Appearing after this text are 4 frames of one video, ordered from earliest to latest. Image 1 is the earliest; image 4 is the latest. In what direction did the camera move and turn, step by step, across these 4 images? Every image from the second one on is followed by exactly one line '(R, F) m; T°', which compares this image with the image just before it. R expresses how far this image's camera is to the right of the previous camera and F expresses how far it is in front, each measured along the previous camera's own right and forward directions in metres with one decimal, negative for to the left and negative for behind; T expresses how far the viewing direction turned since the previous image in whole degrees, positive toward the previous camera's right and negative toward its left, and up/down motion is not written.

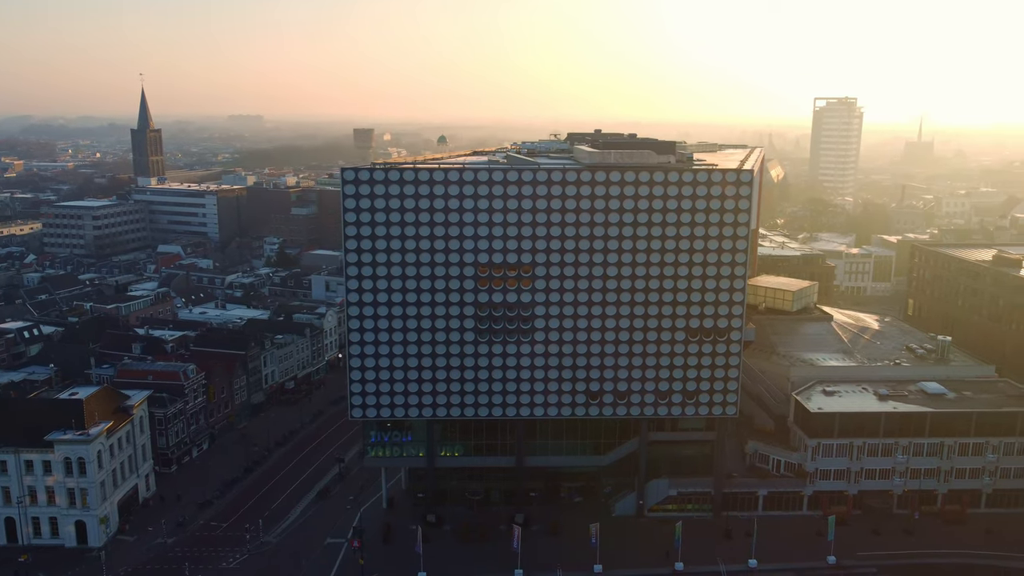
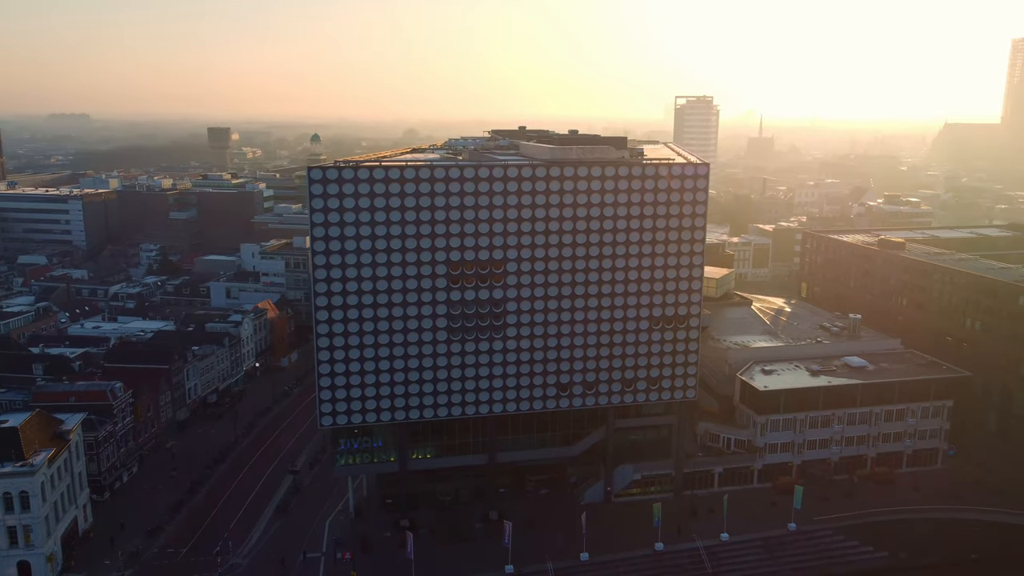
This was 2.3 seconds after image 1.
(-6.6, +0.6) m; +10°
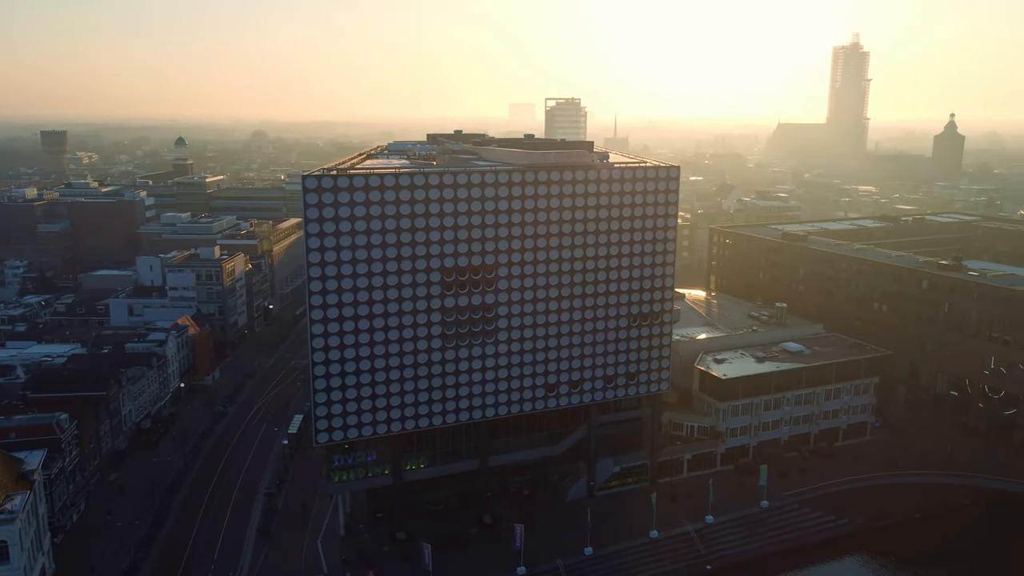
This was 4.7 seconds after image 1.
(-8.0, +0.4) m; +11°
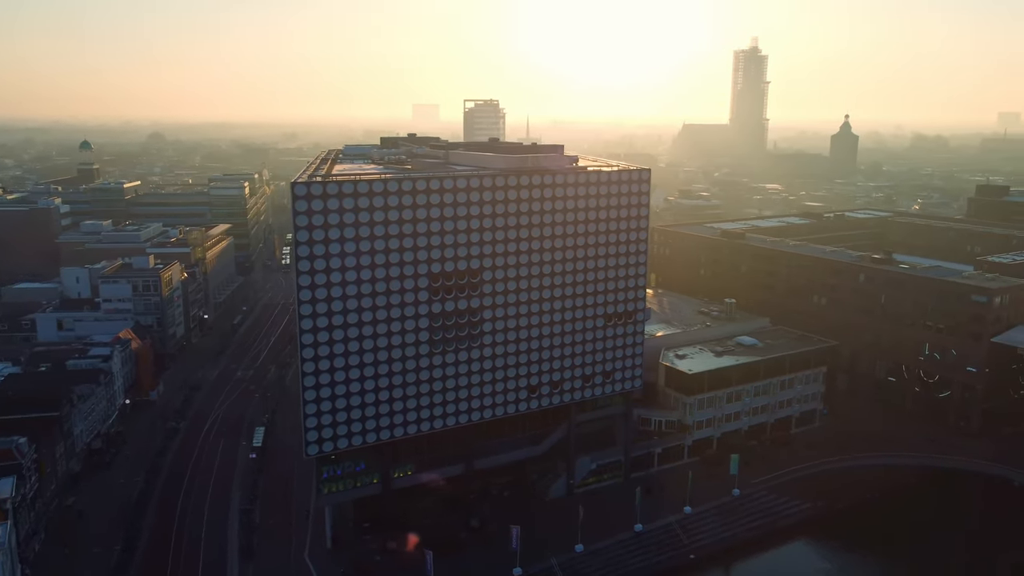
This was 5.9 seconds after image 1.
(-4.5, -0.1) m; +7°
